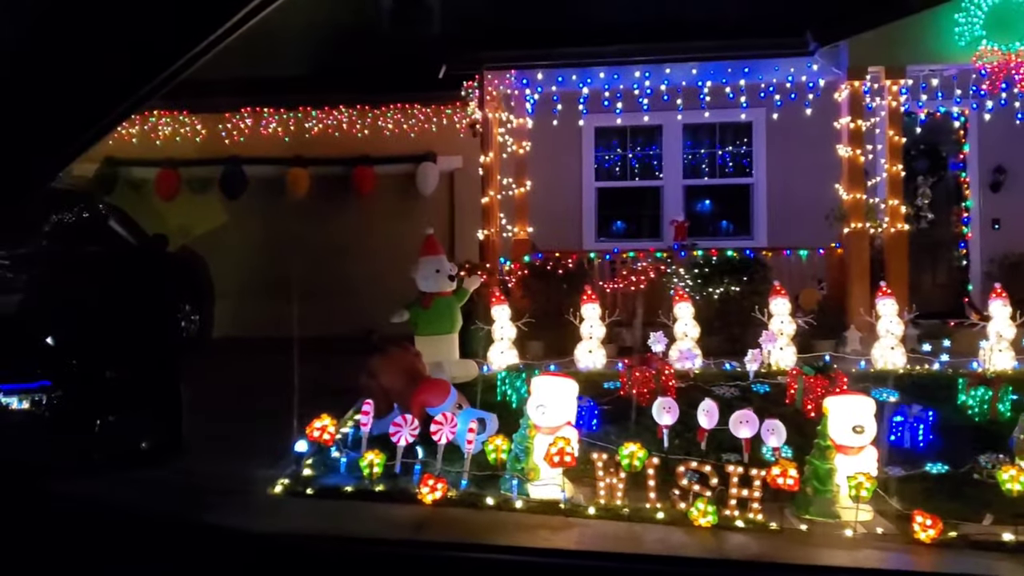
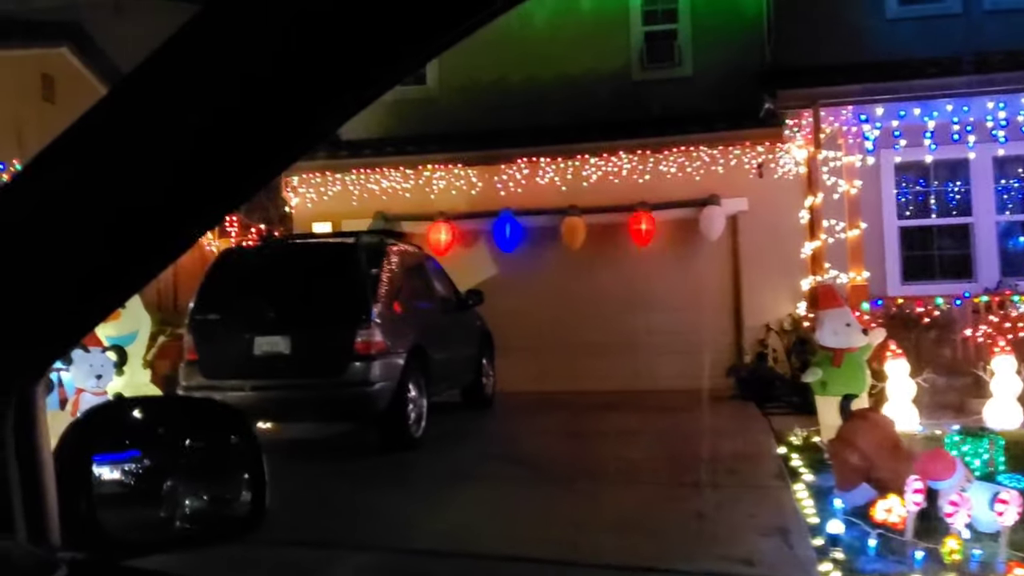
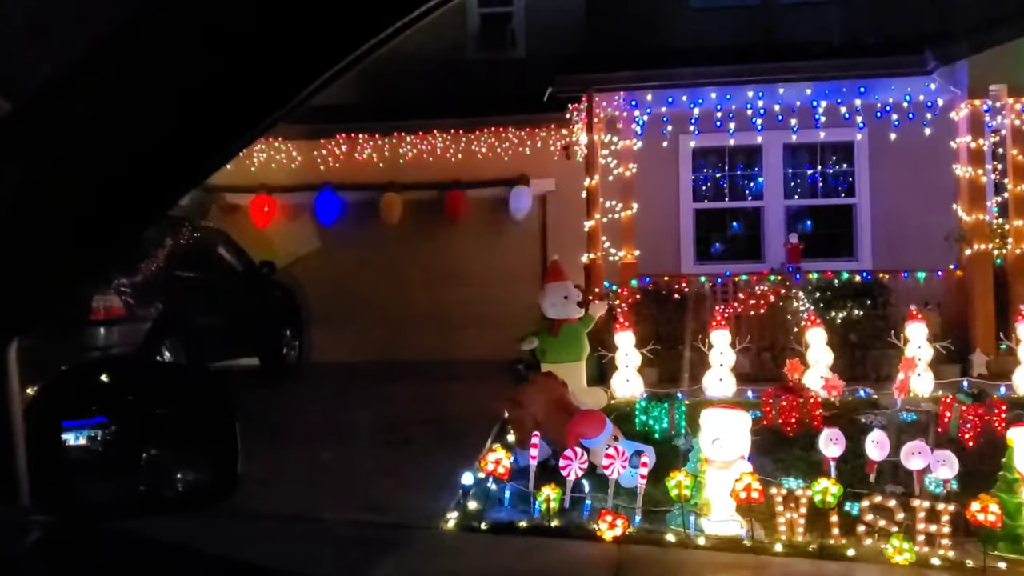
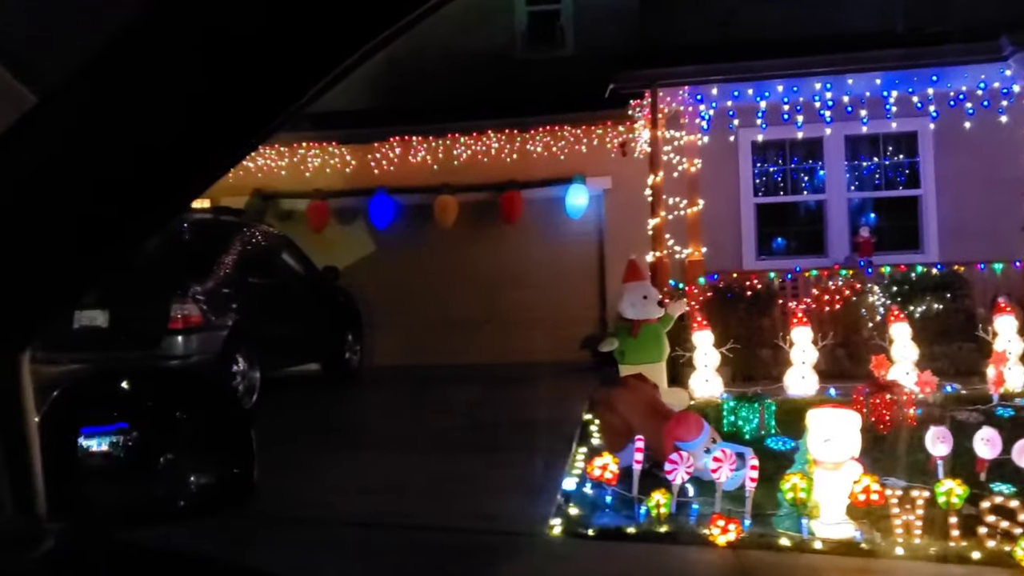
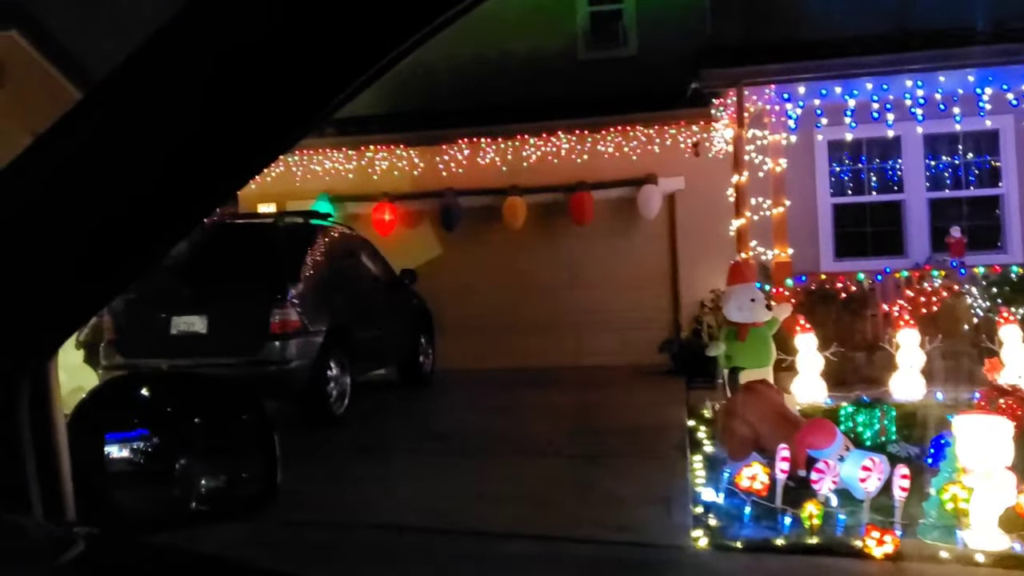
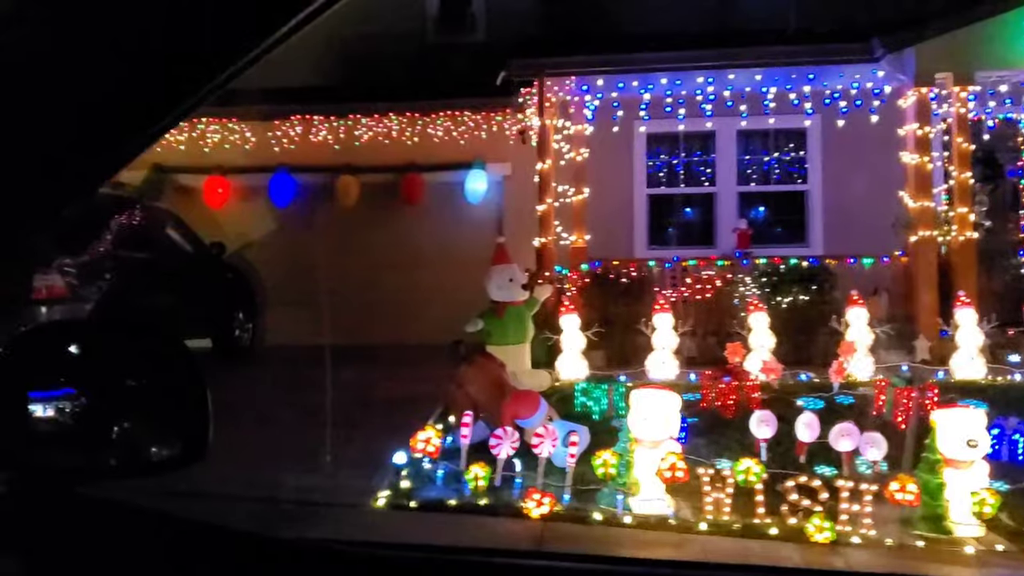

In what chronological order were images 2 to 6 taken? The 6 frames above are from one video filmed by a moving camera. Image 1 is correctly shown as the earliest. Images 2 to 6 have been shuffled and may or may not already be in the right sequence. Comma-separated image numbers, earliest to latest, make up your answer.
6, 3, 4, 5, 2
